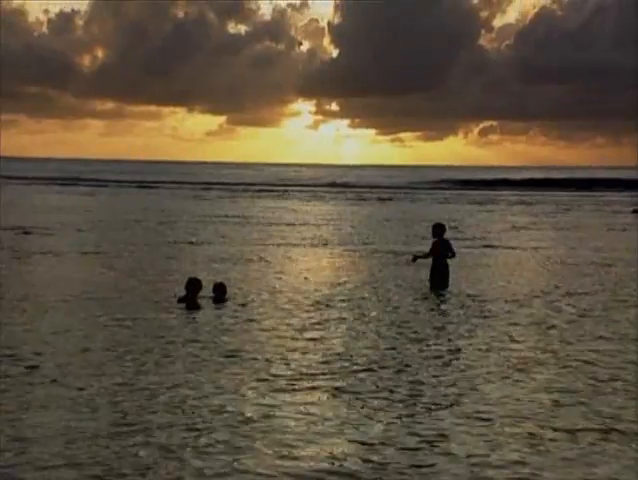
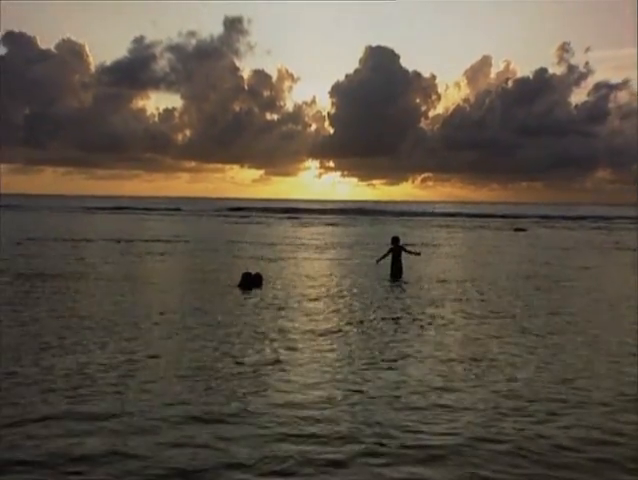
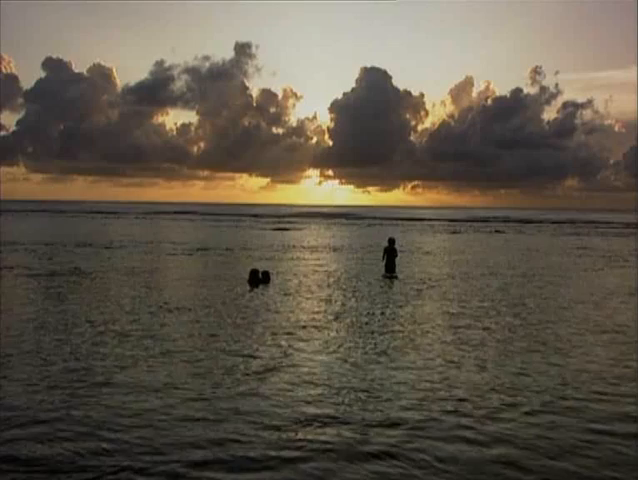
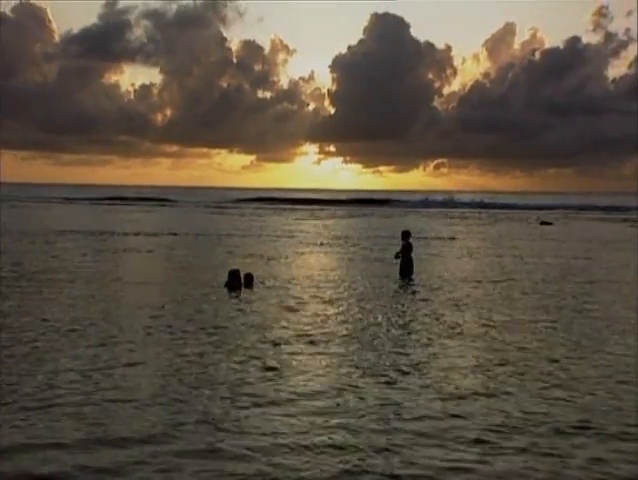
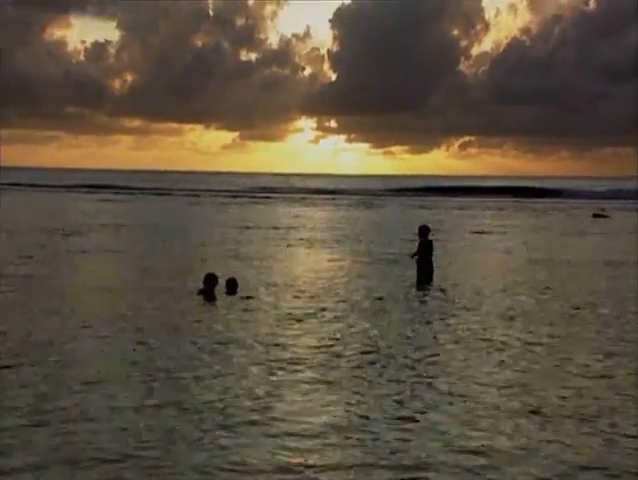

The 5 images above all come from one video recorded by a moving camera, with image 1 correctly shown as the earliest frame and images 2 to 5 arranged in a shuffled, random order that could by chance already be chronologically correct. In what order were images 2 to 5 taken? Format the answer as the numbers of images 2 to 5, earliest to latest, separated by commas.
5, 4, 2, 3
